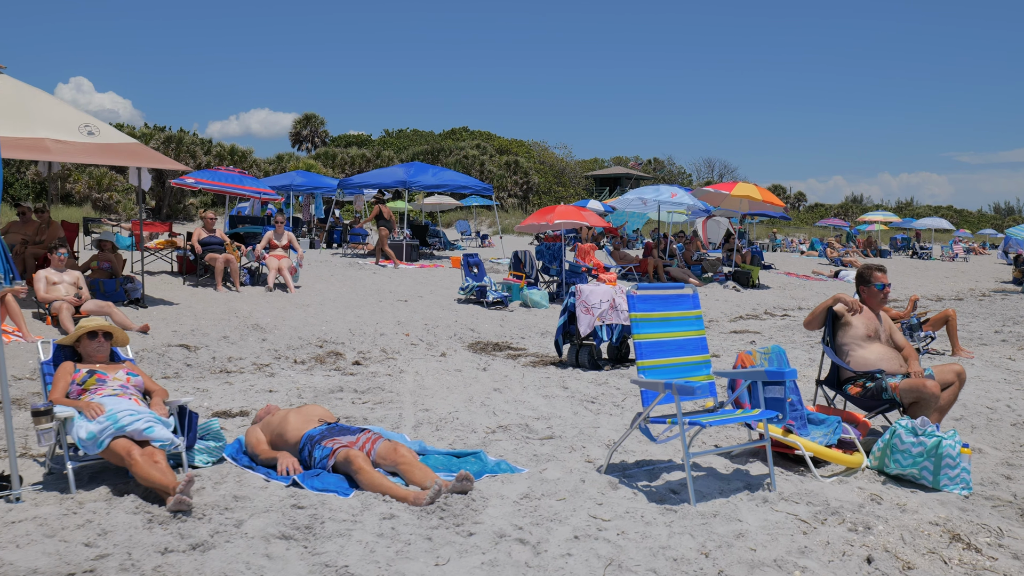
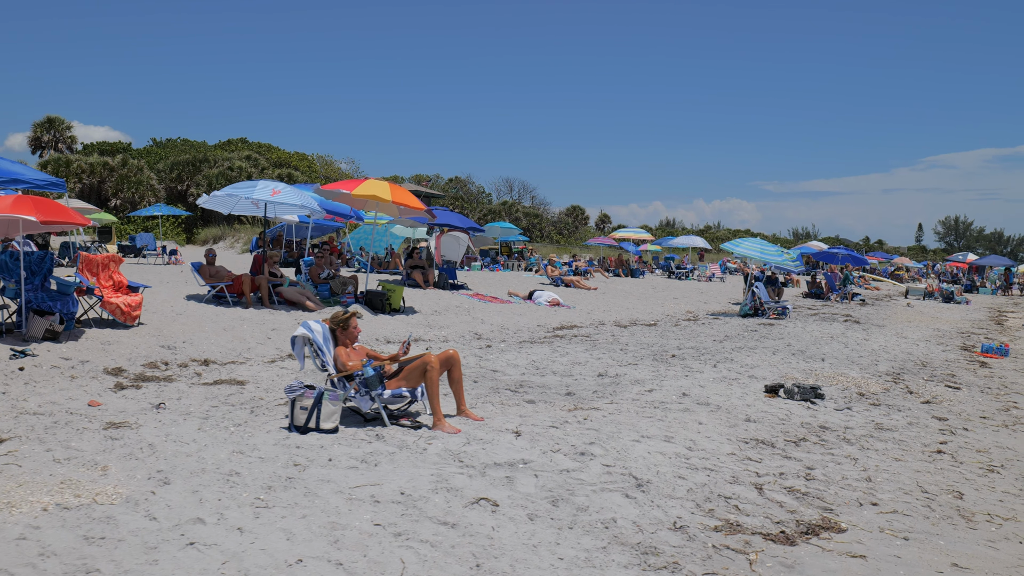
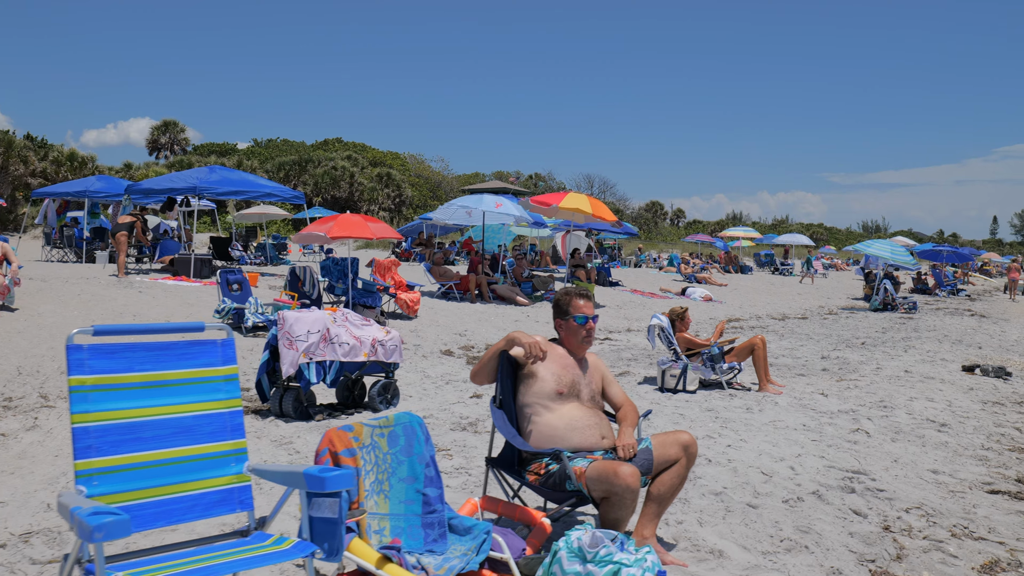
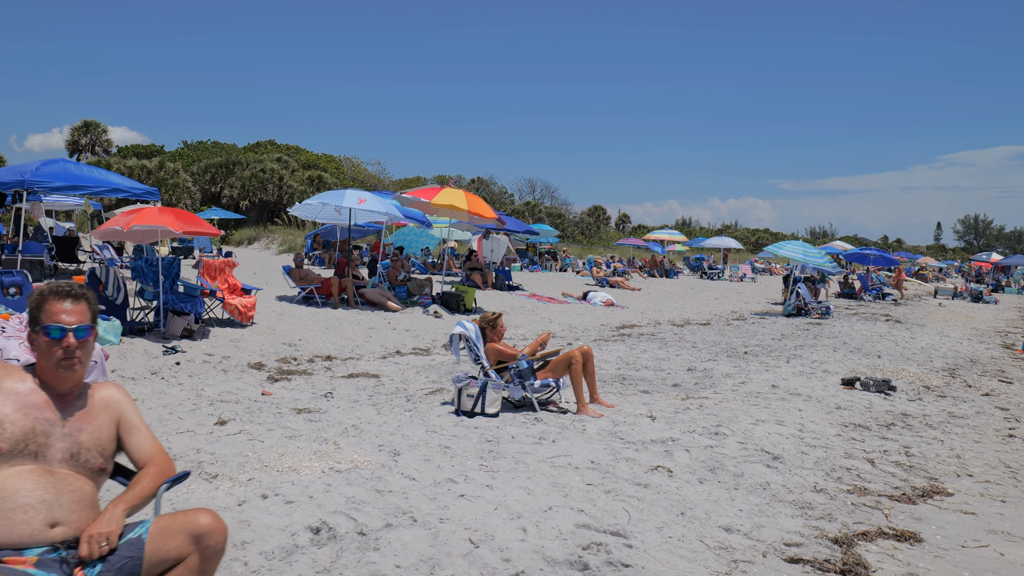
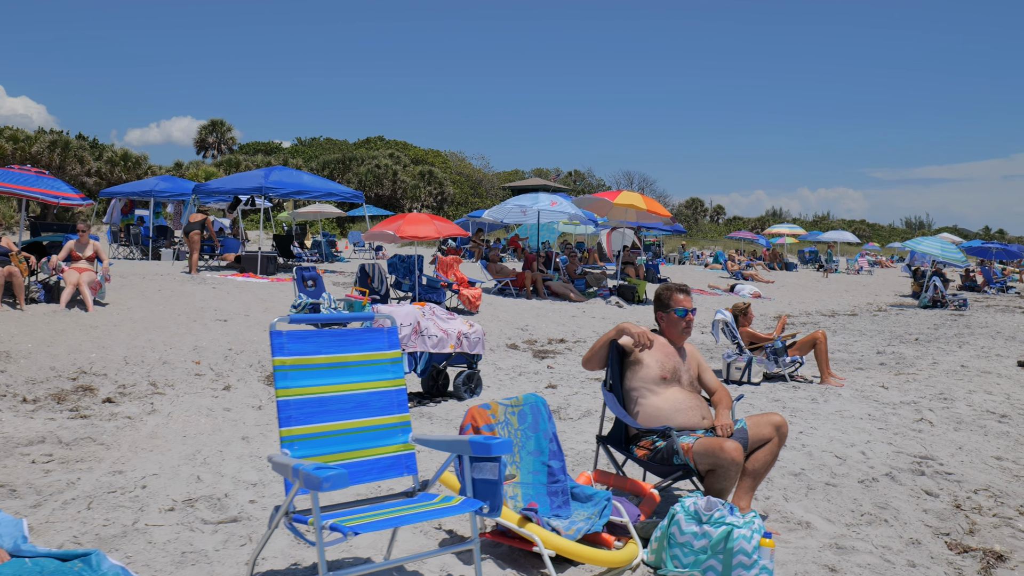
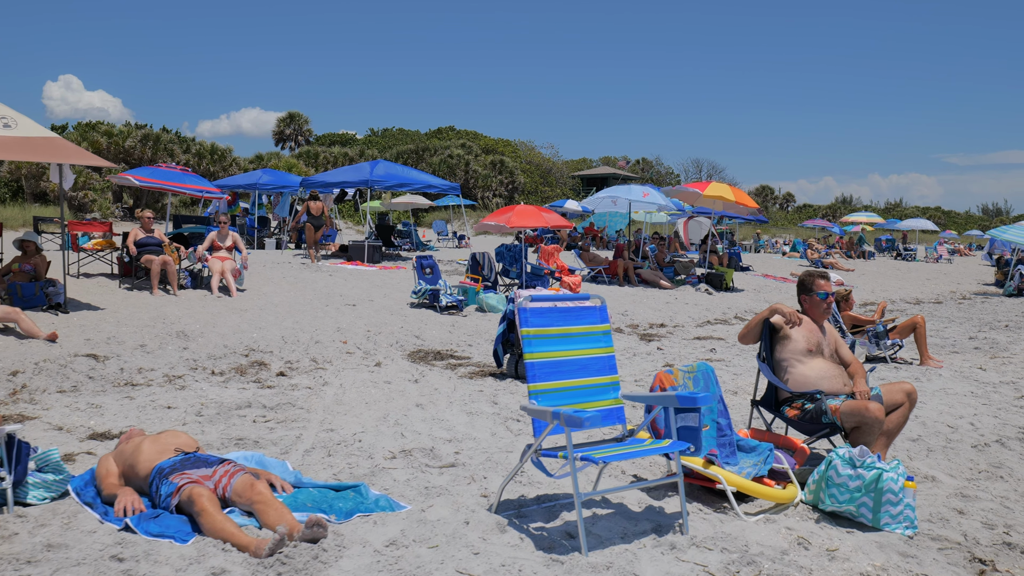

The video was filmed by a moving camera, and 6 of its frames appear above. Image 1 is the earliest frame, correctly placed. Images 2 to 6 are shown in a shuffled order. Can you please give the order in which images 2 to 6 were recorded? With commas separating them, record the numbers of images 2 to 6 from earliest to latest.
6, 5, 3, 4, 2
